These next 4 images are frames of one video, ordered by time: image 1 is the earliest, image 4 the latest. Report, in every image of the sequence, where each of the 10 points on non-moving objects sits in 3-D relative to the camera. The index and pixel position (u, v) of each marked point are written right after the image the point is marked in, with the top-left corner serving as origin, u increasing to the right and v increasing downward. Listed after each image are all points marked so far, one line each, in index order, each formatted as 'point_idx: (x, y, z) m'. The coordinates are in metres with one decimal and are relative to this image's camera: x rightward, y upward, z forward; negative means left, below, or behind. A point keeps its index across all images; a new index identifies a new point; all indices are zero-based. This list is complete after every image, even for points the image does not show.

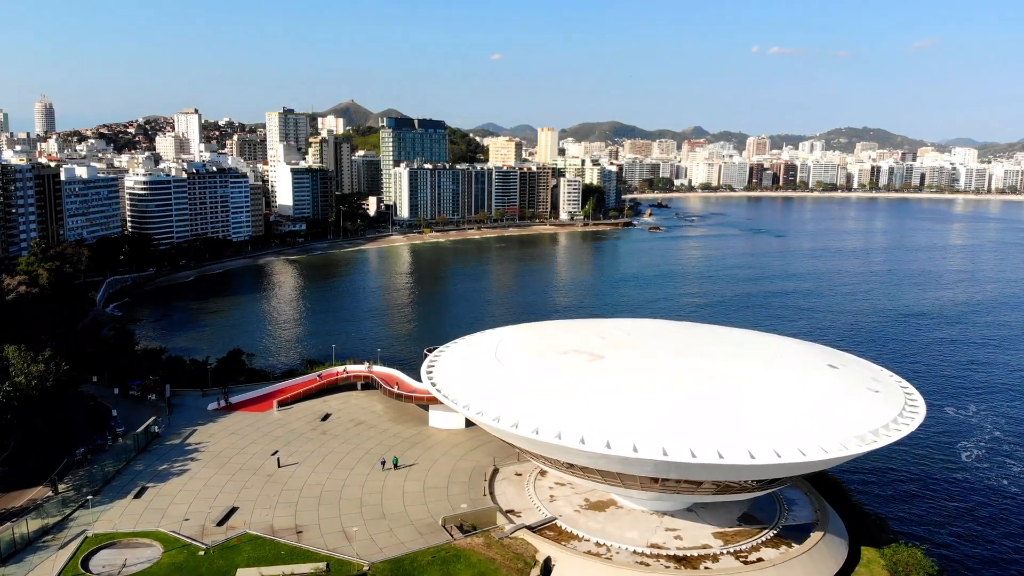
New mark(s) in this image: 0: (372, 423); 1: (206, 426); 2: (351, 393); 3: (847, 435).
0: (-2.4, -2.3, +11.9) m
1: (-5.2, -2.3, +12.1) m
2: (-3.0, -2.0, +13.4) m
3: (+3.6, -1.6, +7.6) m
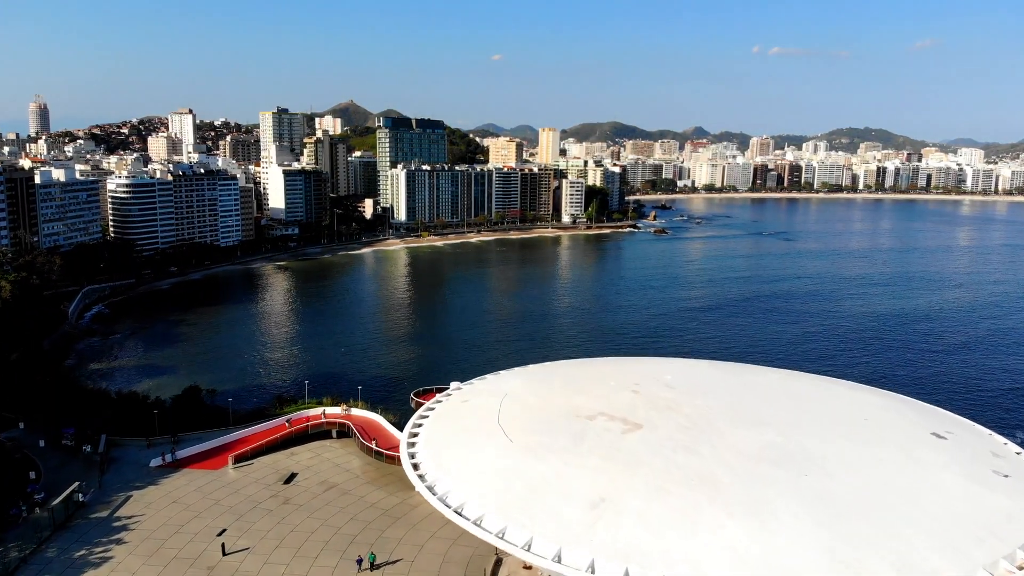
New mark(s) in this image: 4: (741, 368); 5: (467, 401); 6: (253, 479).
0: (-2.3, -2.7, +9.7) m
1: (-5.1, -2.8, +9.9) m
2: (-3.0, -2.4, +11.2) m
3: (+3.7, -2.0, +5.4) m
4: (+3.0, -1.0, +9.2) m
5: (-0.5, -1.3, +8.0) m
6: (-3.7, -2.7, +10.0) m
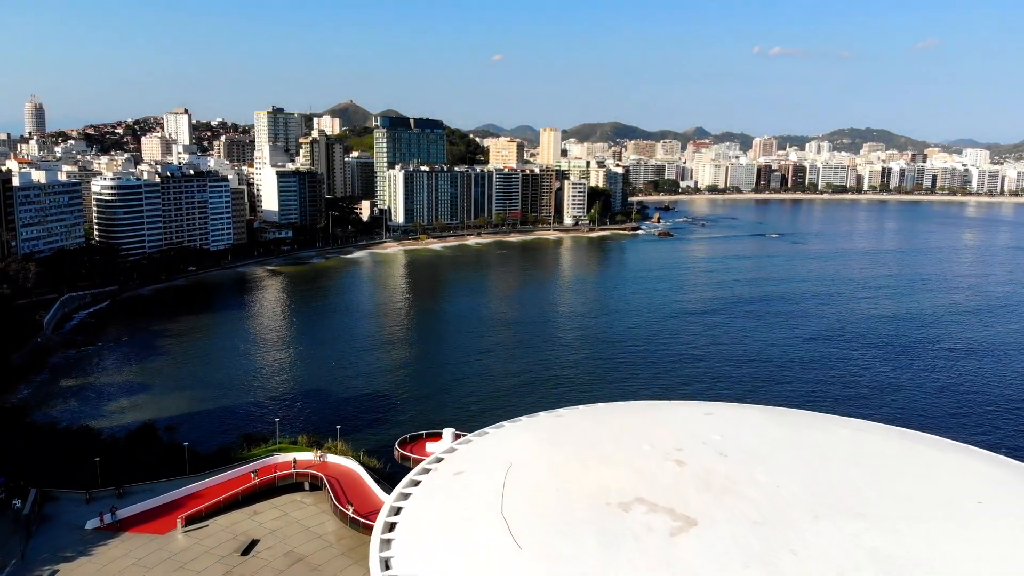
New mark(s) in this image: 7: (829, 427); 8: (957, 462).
0: (-2.2, -3.1, +8.0) m
1: (-5.0, -3.2, +8.1) m
2: (-2.9, -2.8, +9.4) m
3: (+3.7, -2.4, +3.6) m
4: (+3.0, -1.4, +7.4) m
5: (-0.4, -1.6, +6.3) m
6: (-3.6, -3.0, +8.3) m
7: (+3.2, -1.4, +7.1) m
8: (+4.0, -1.6, +6.4) m
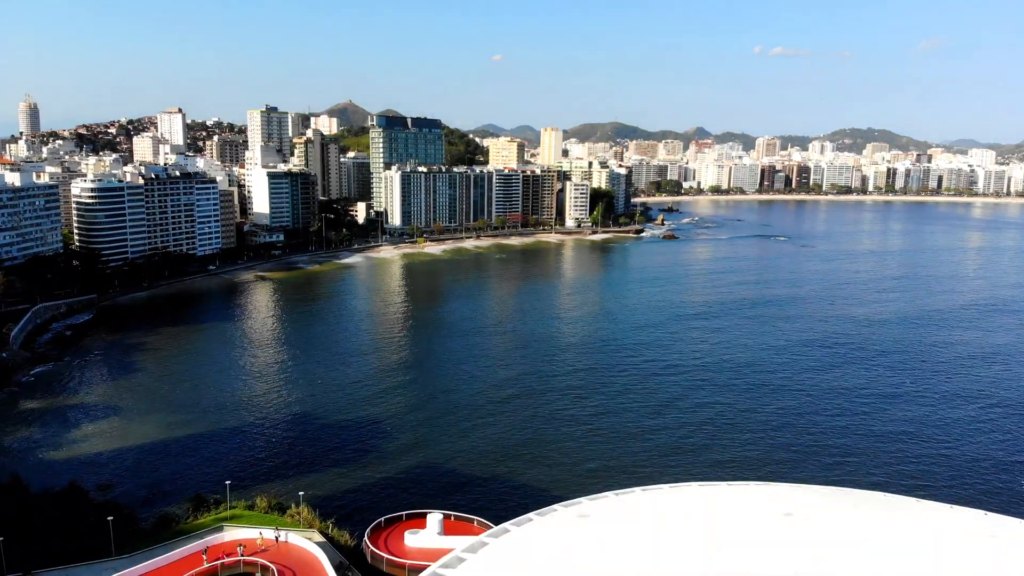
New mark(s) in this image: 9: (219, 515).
0: (-2.2, -3.5, +6.0) m
1: (-5.0, -3.6, +6.2) m
2: (-2.8, -3.2, +7.5) m
3: (+3.8, -2.8, +1.7) m
4: (+3.1, -1.8, +5.5) m
5: (-0.4, -2.1, +4.3) m
6: (-3.5, -3.5, +6.3) m
7: (+3.3, -1.8, +5.2) m
8: (+4.1, -2.0, +4.5) m
9: (-3.8, -2.9, +9.2) m
